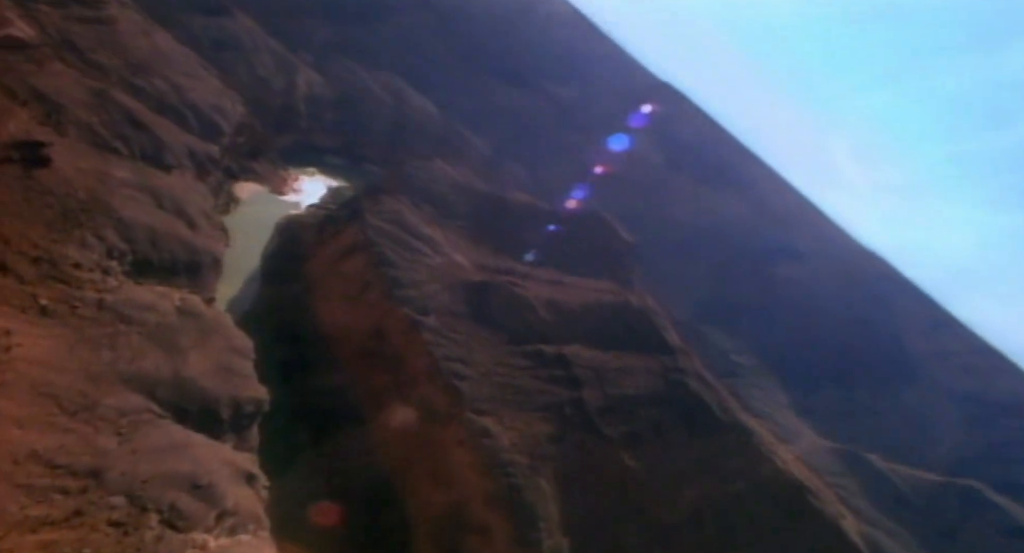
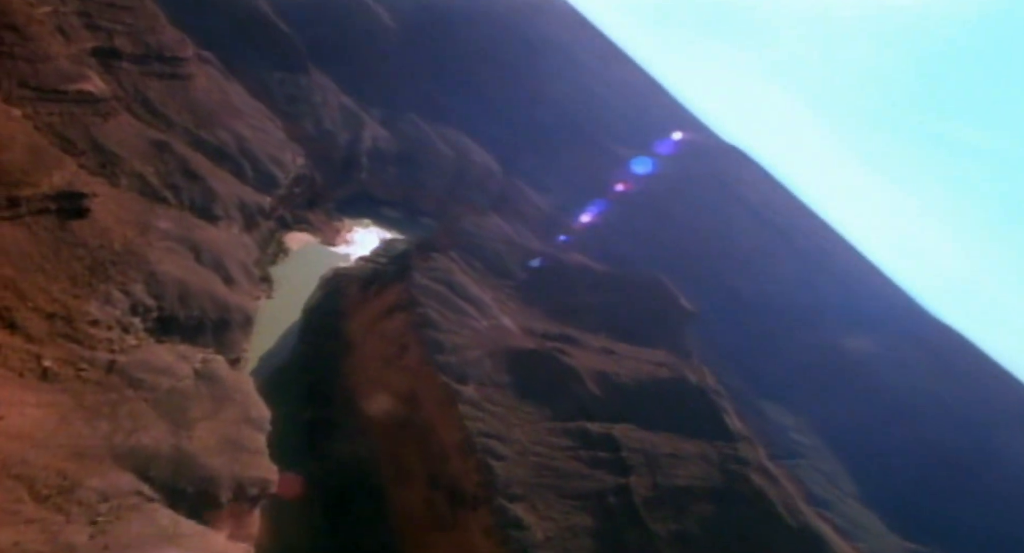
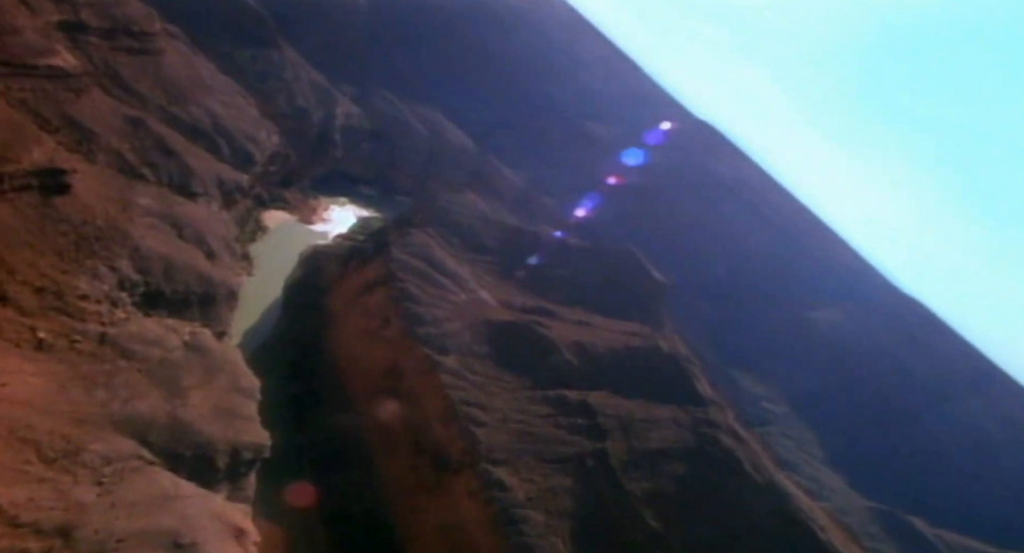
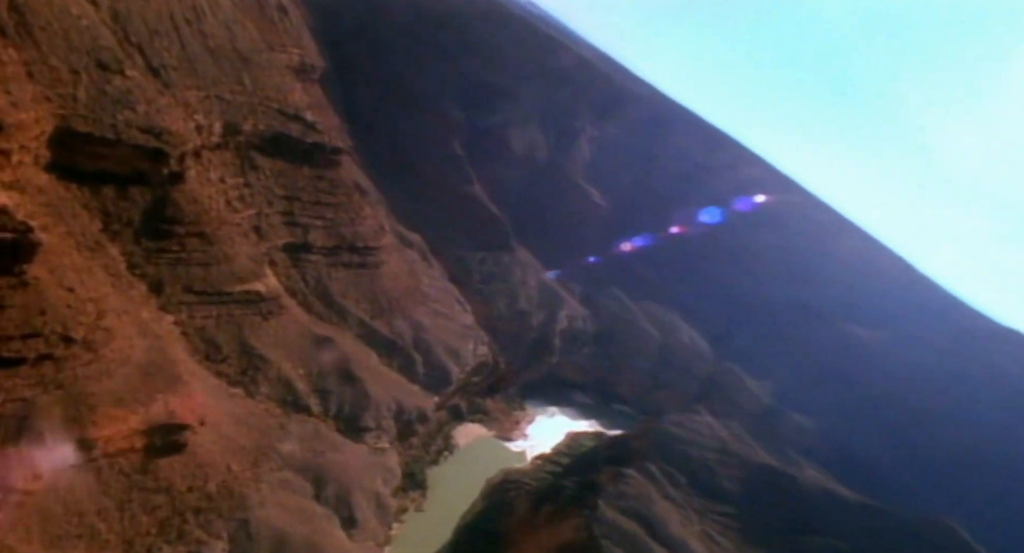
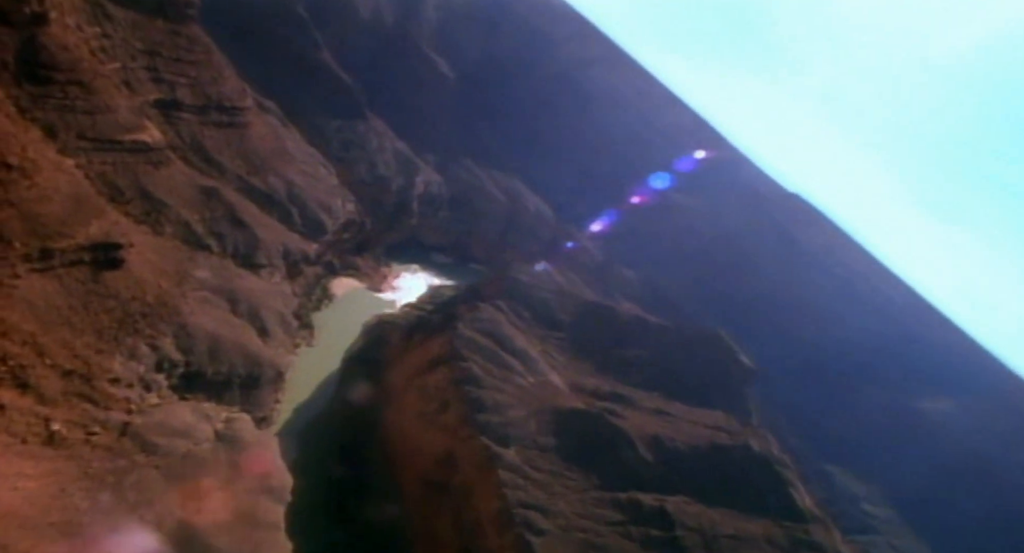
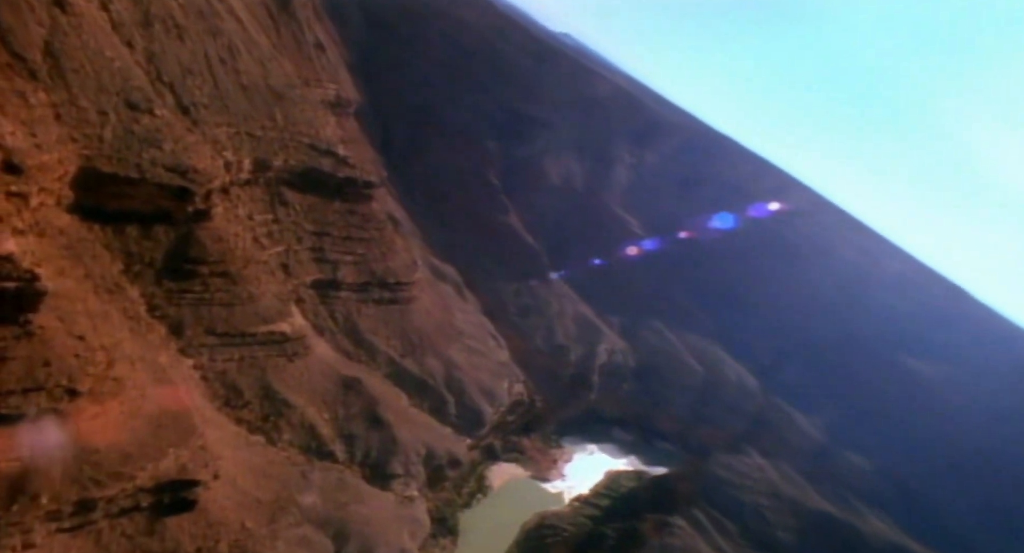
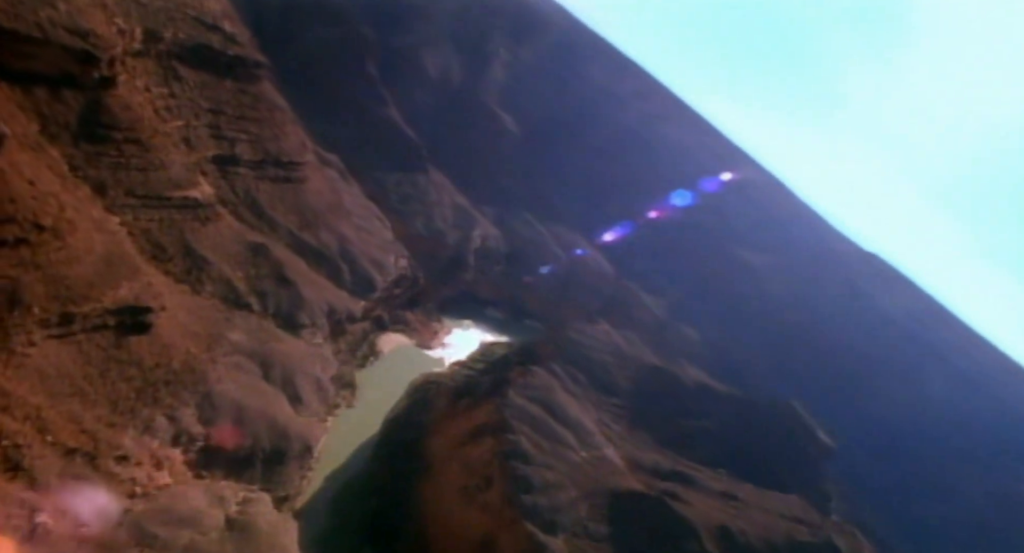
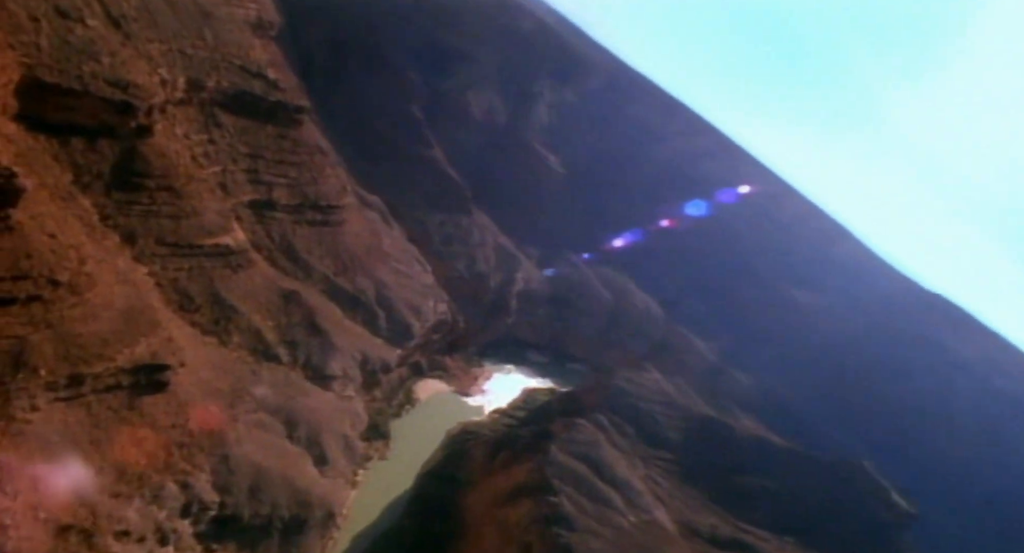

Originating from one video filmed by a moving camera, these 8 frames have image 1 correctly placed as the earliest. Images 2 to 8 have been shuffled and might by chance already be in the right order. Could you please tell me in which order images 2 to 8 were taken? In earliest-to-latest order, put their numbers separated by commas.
3, 2, 5, 7, 8, 4, 6
